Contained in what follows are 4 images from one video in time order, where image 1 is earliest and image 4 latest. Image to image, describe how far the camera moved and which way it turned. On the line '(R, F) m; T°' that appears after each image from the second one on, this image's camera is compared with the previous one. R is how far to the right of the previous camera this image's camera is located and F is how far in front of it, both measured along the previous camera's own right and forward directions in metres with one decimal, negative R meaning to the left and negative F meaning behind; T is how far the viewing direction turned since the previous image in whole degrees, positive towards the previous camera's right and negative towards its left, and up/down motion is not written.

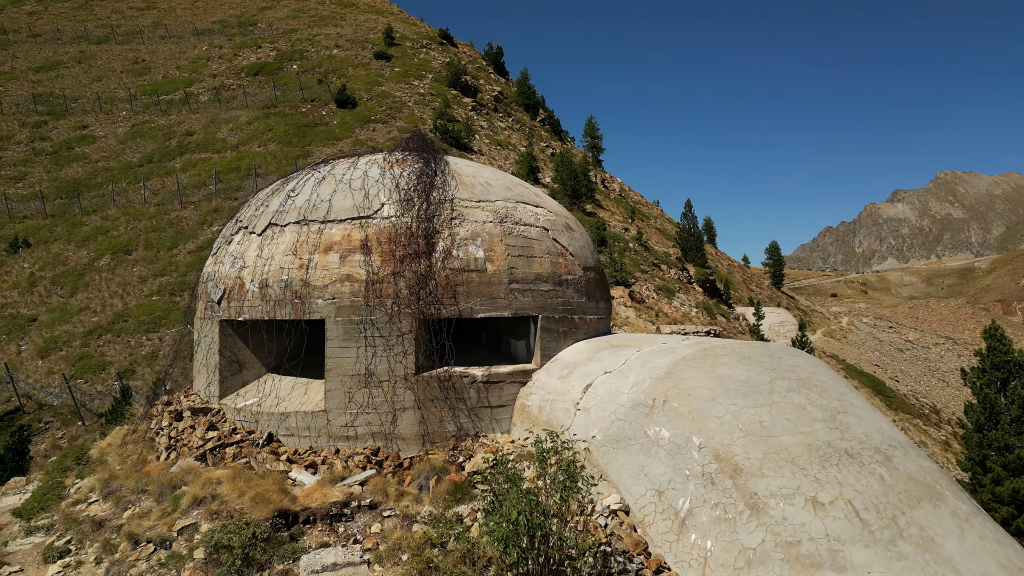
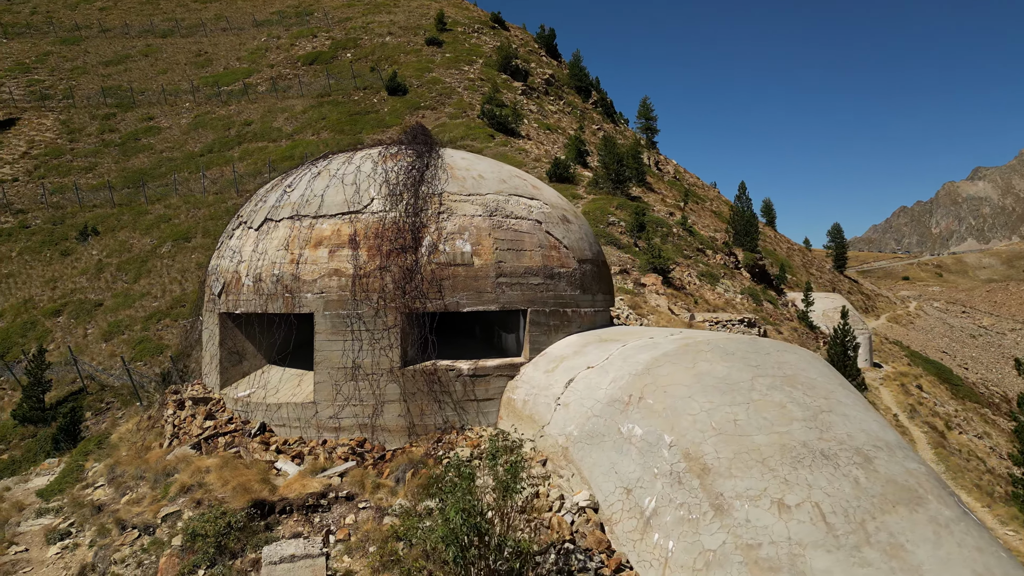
(+1.6, +0.1) m; -4°
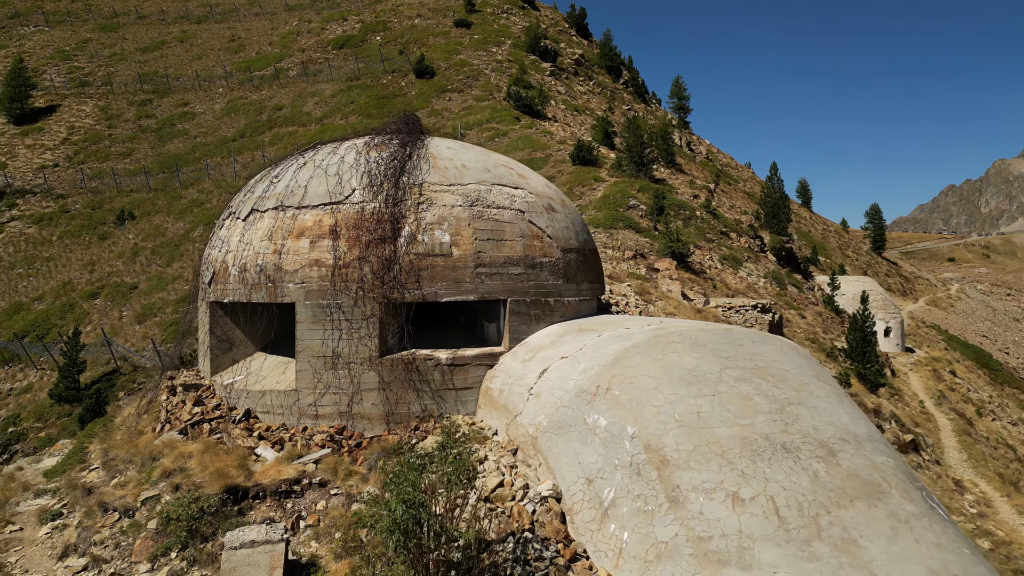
(+1.3, -0.1) m; -3°
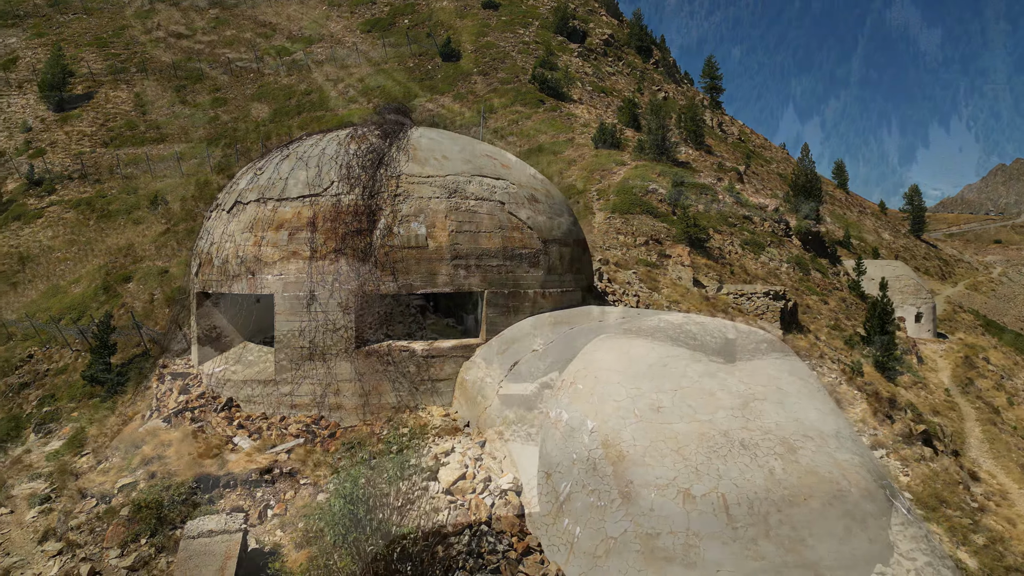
(+1.3, 0.0) m; -3°
